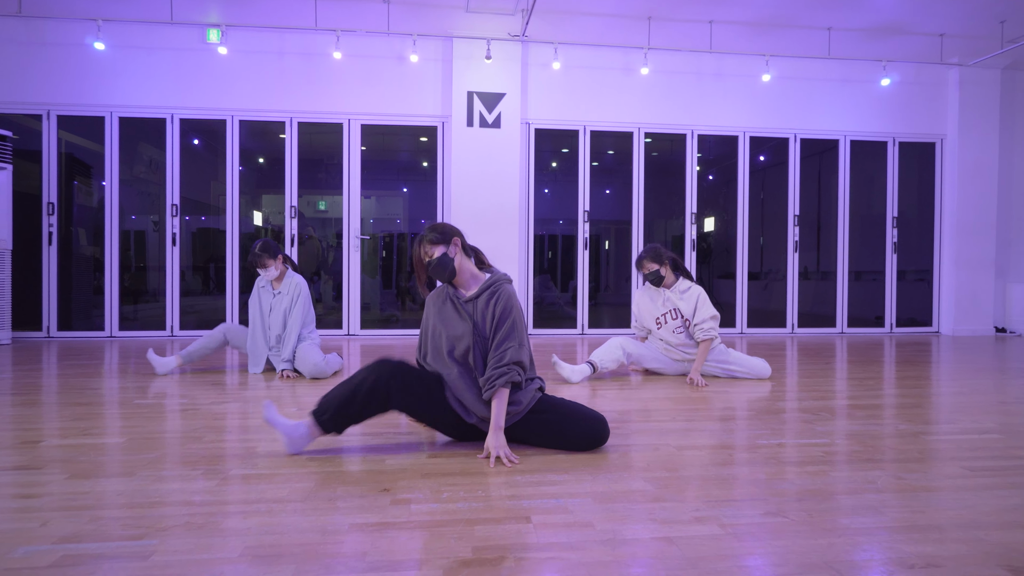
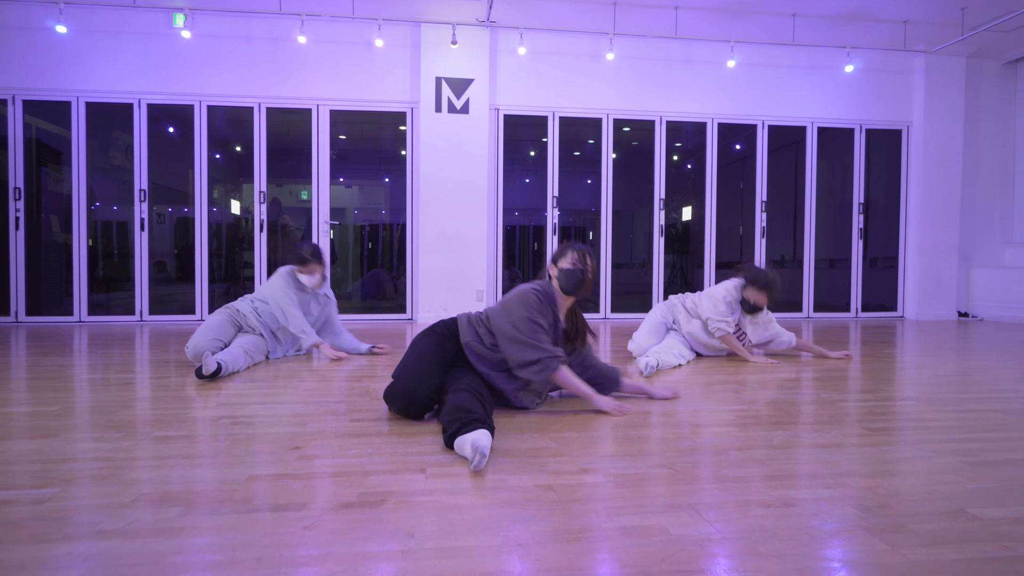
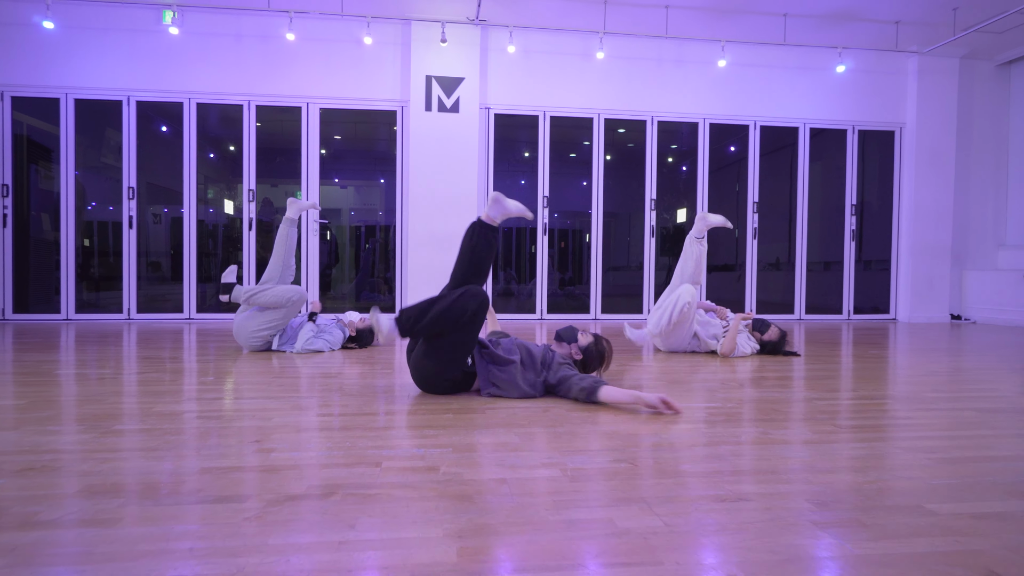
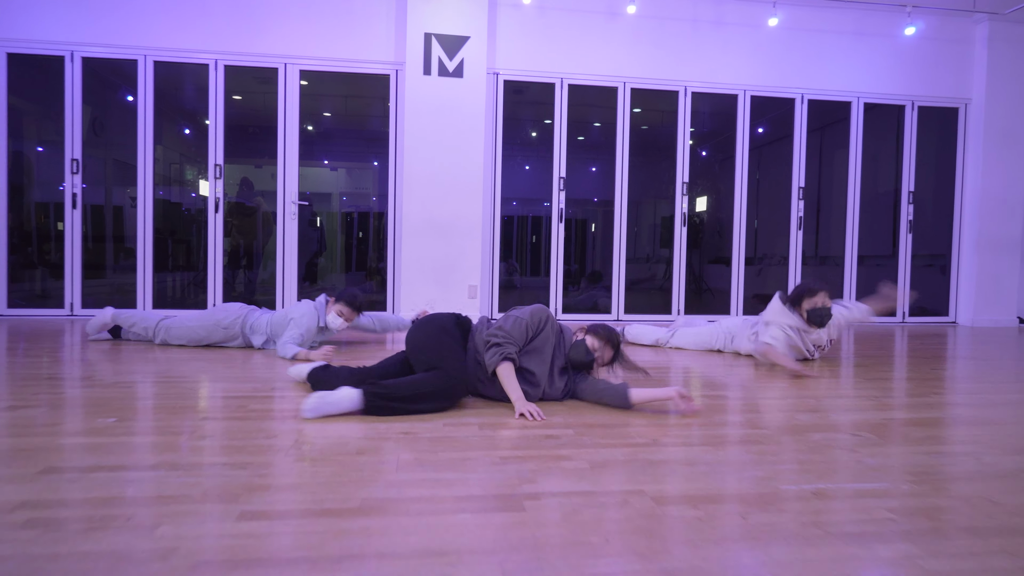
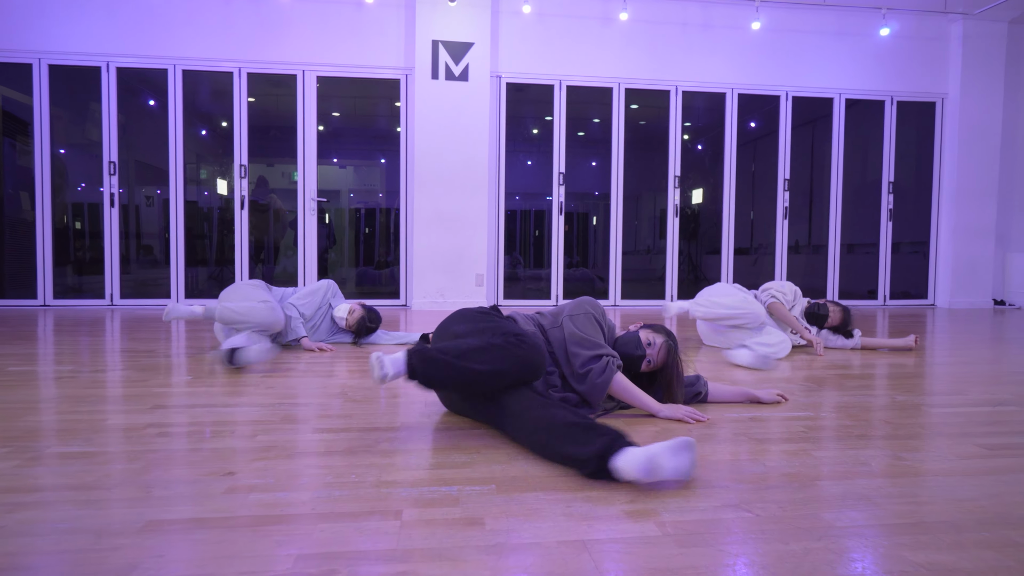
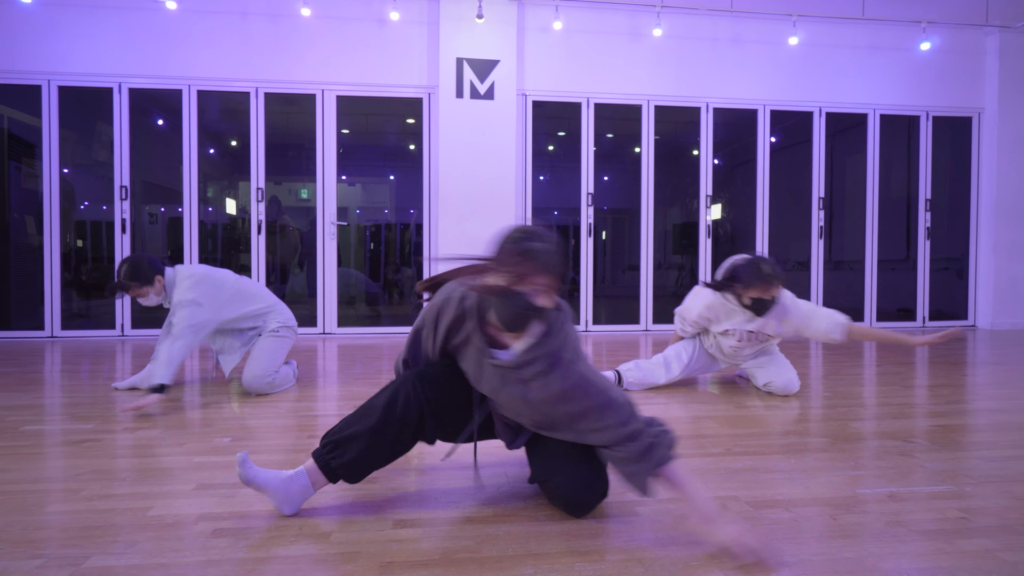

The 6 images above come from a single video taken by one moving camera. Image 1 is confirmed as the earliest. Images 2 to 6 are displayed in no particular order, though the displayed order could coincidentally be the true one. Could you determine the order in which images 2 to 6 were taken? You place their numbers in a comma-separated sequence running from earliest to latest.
6, 2, 5, 3, 4
